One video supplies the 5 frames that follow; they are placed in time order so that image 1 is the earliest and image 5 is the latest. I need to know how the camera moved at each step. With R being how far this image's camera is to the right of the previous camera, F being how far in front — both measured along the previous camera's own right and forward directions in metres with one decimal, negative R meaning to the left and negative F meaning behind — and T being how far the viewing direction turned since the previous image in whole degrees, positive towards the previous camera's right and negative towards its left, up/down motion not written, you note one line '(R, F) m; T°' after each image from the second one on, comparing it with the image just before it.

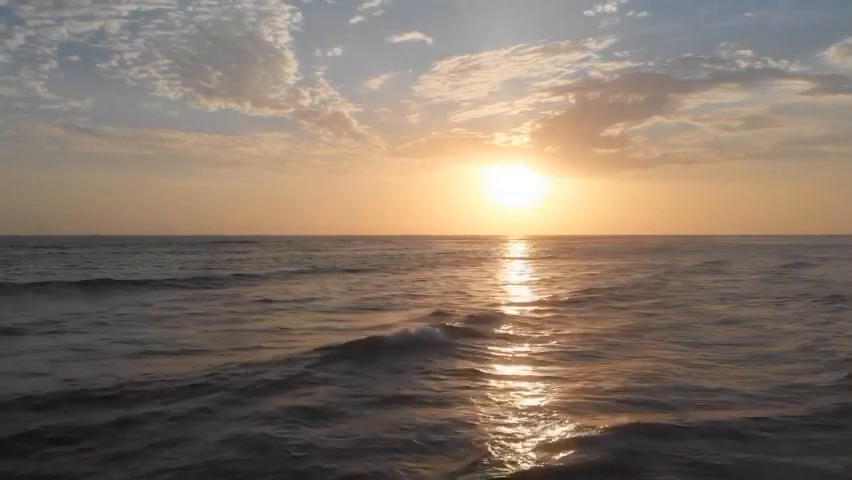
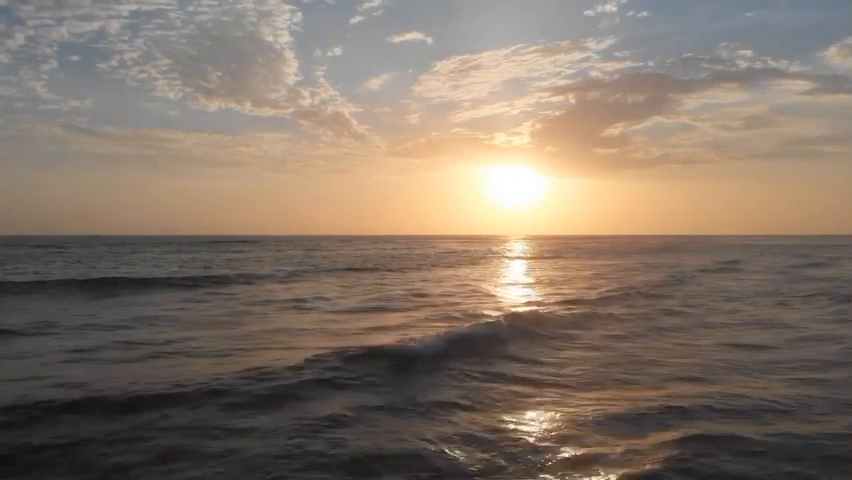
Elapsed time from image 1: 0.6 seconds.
(-0.7, +2.2) m; 0°
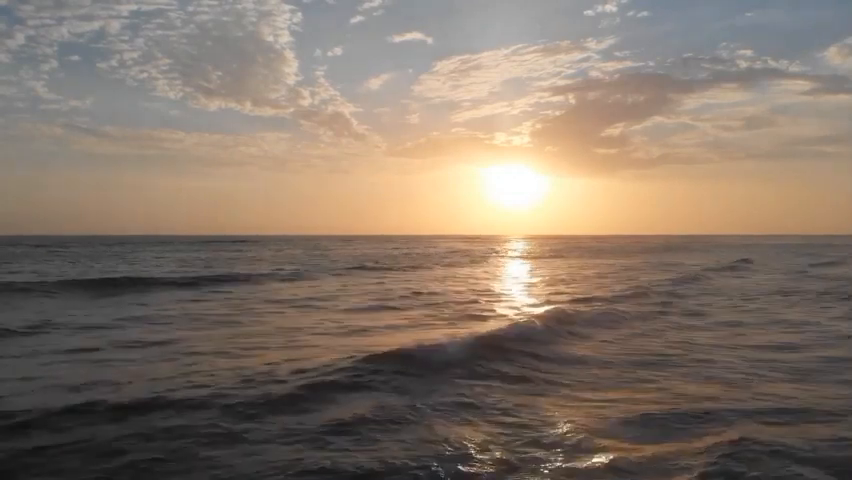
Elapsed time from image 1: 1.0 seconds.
(+0.3, -1.3) m; 0°
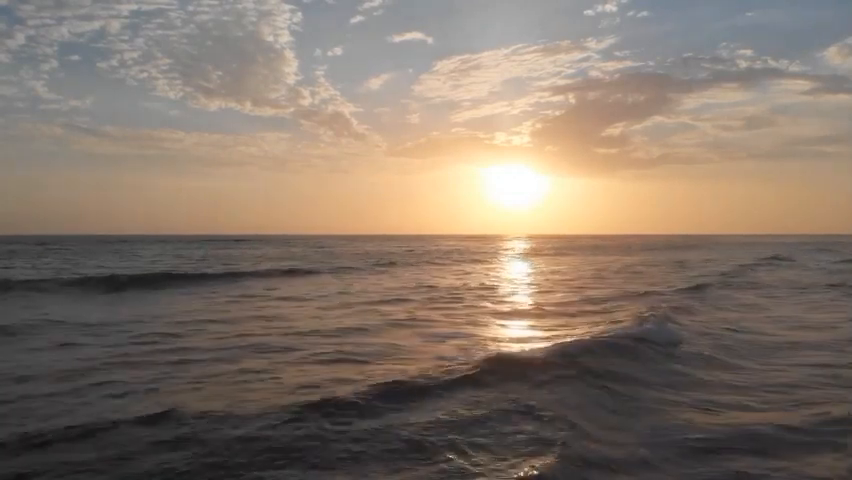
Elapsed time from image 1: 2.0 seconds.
(-0.1, +0.5) m; 0°
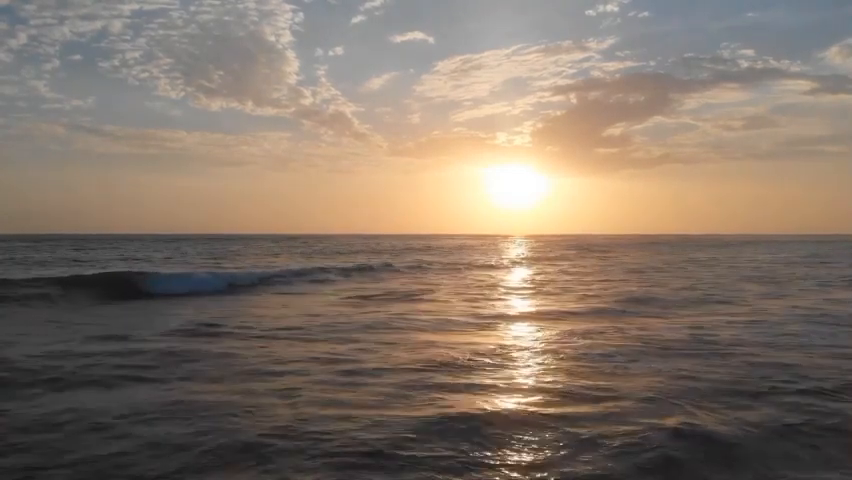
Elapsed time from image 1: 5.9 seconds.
(-0.3, +1.7) m; 0°
